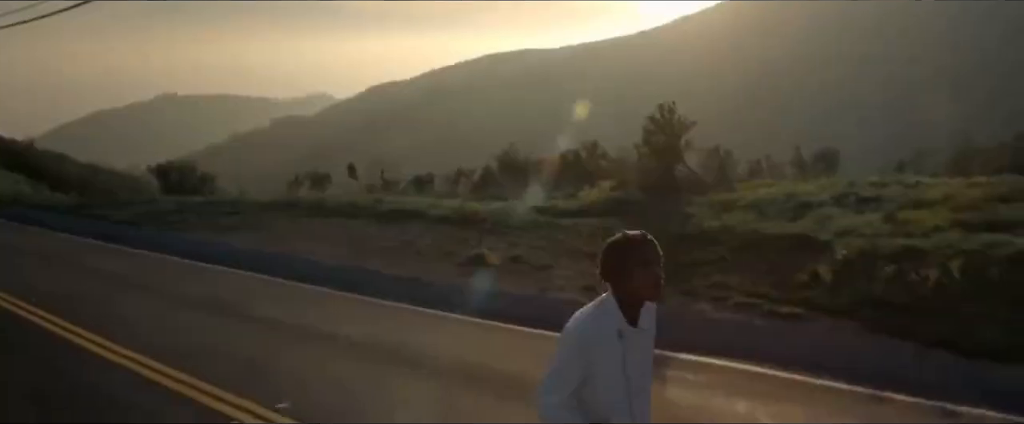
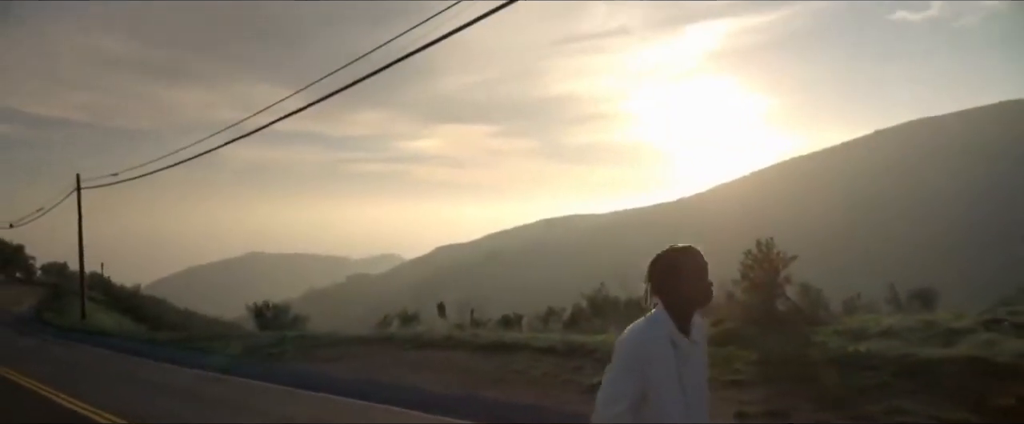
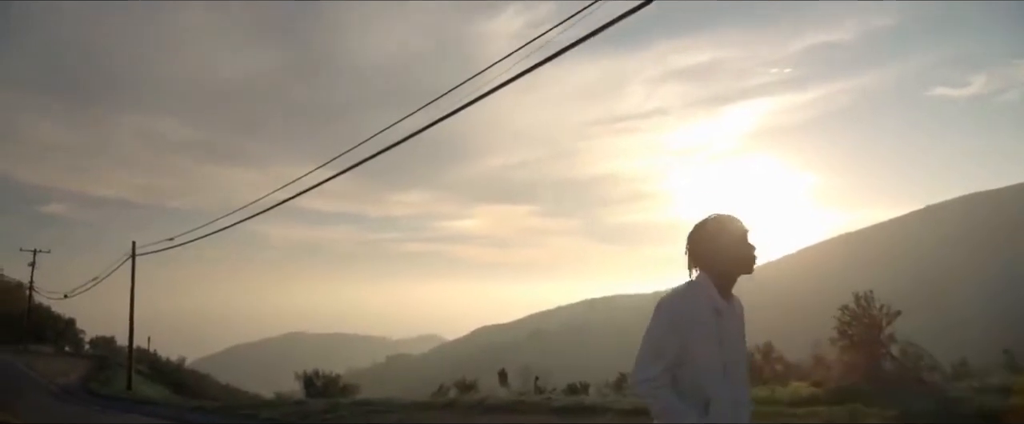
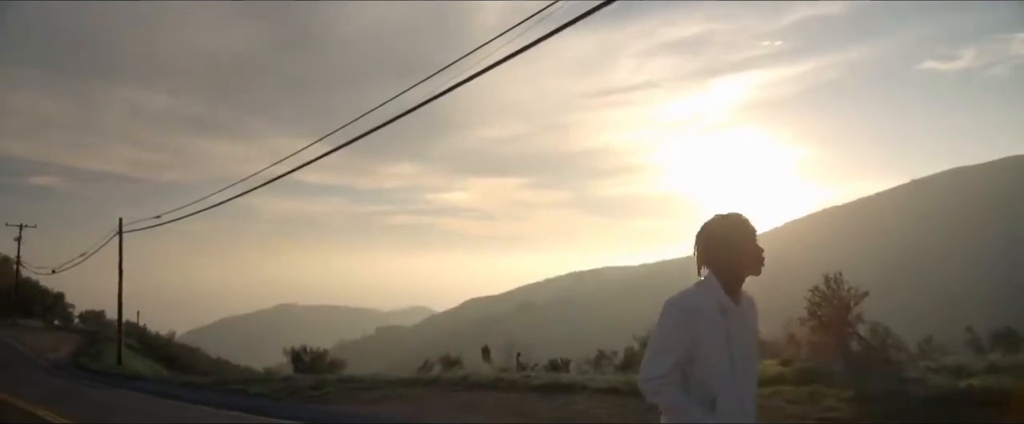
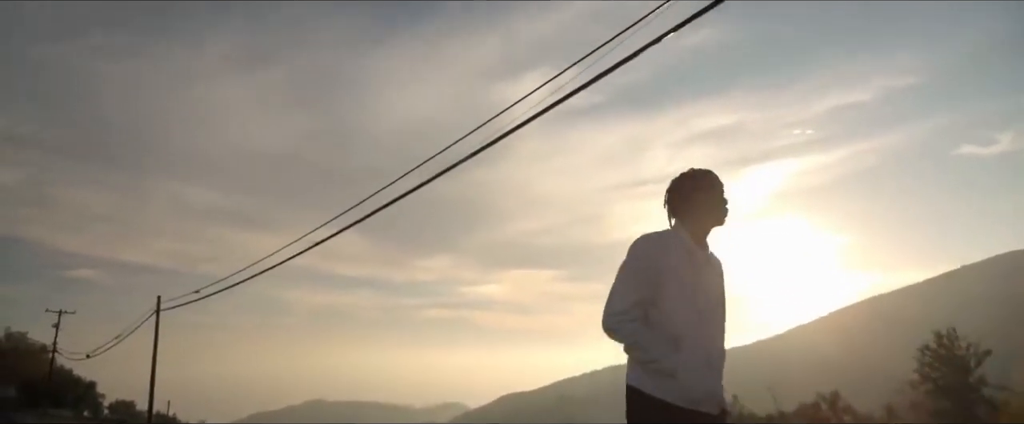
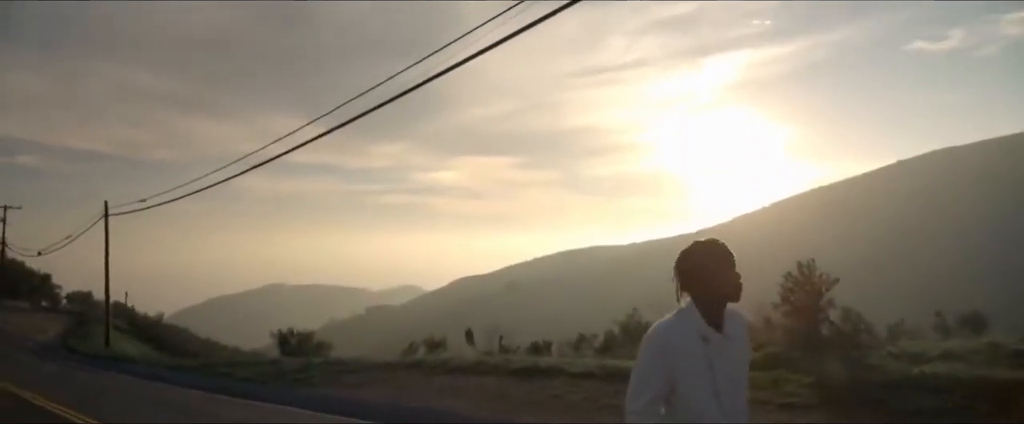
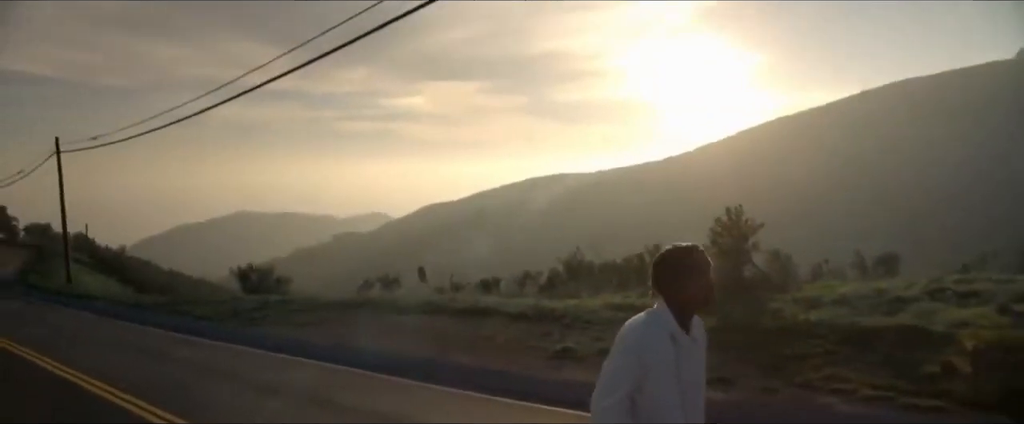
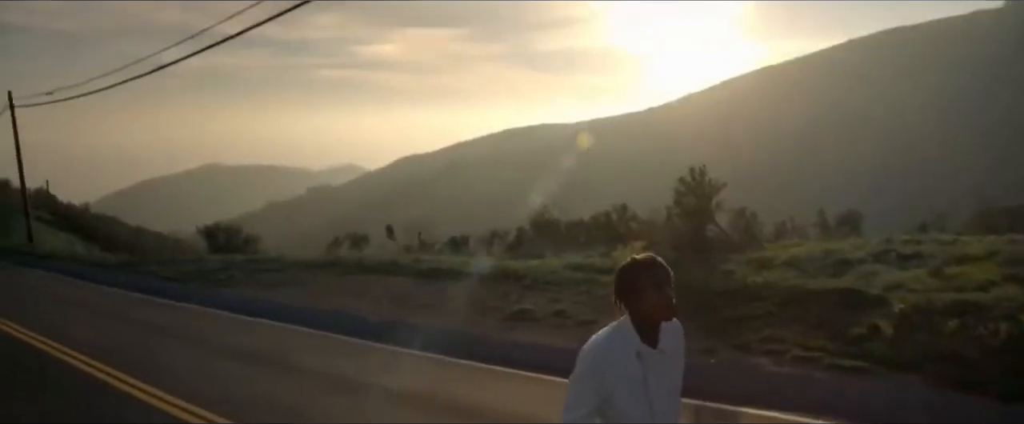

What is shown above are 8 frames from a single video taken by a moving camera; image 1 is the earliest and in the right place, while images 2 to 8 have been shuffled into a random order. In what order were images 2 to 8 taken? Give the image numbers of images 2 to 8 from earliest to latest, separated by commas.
8, 7, 2, 6, 4, 3, 5
